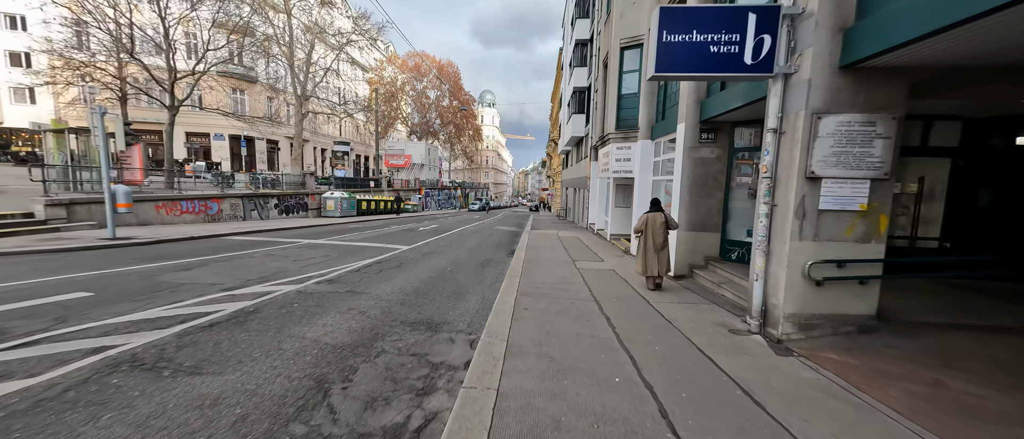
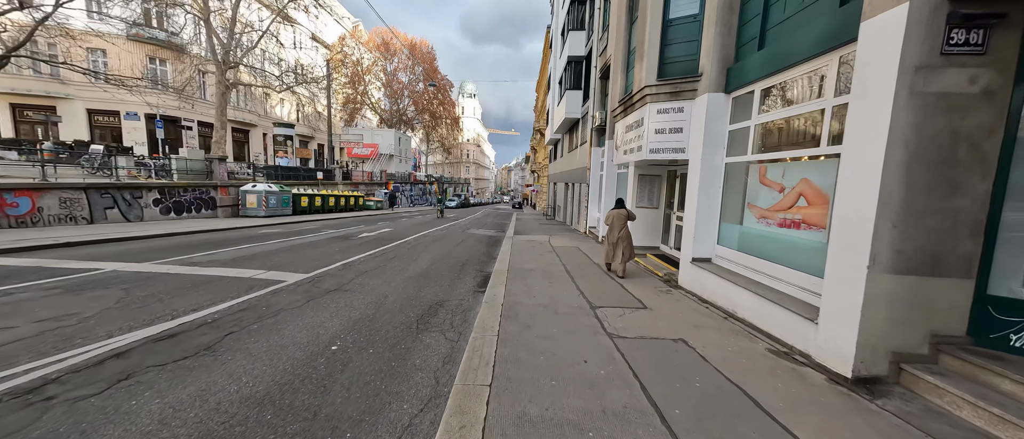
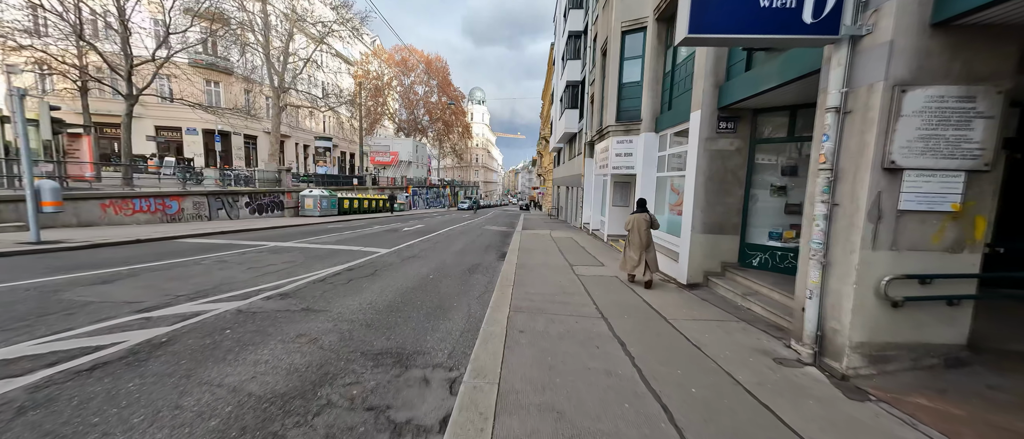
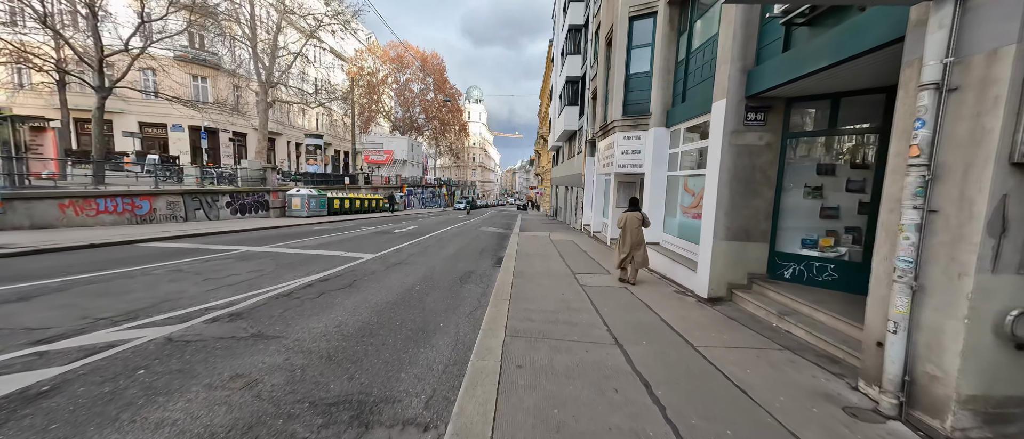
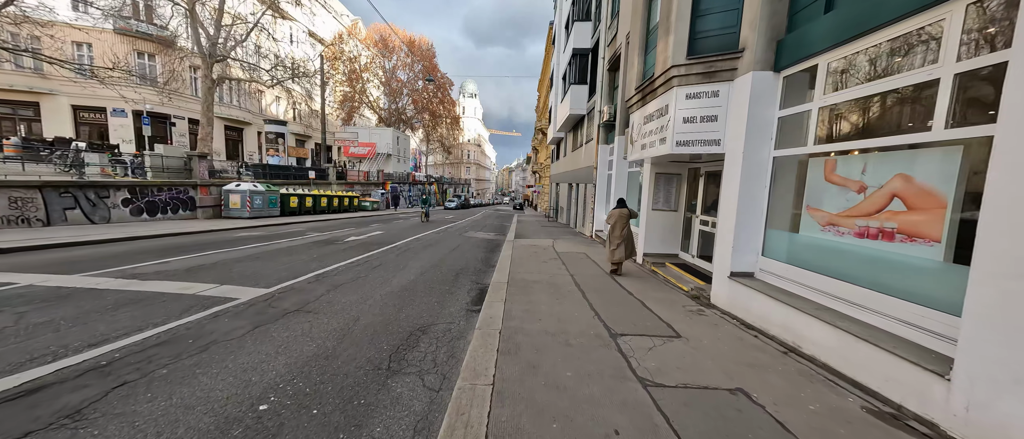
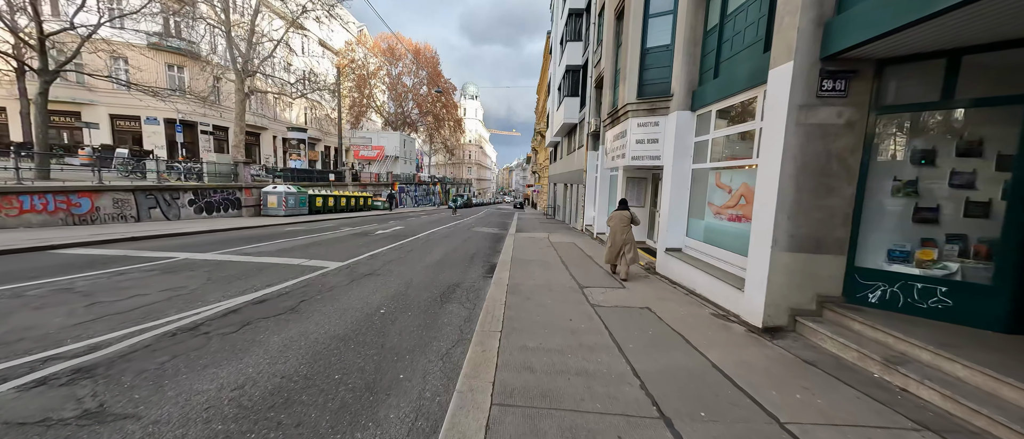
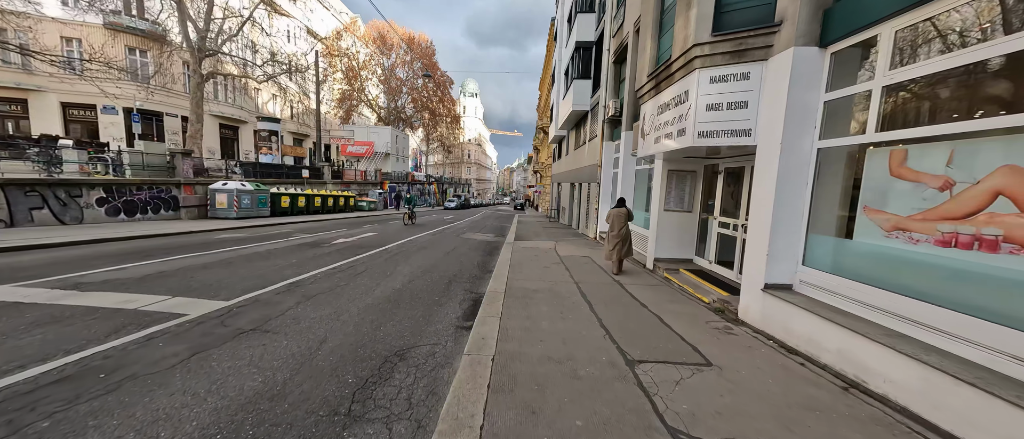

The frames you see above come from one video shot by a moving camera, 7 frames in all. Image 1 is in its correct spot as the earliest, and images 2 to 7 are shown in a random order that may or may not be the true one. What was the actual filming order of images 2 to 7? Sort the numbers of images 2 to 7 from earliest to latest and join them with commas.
3, 4, 6, 2, 5, 7
